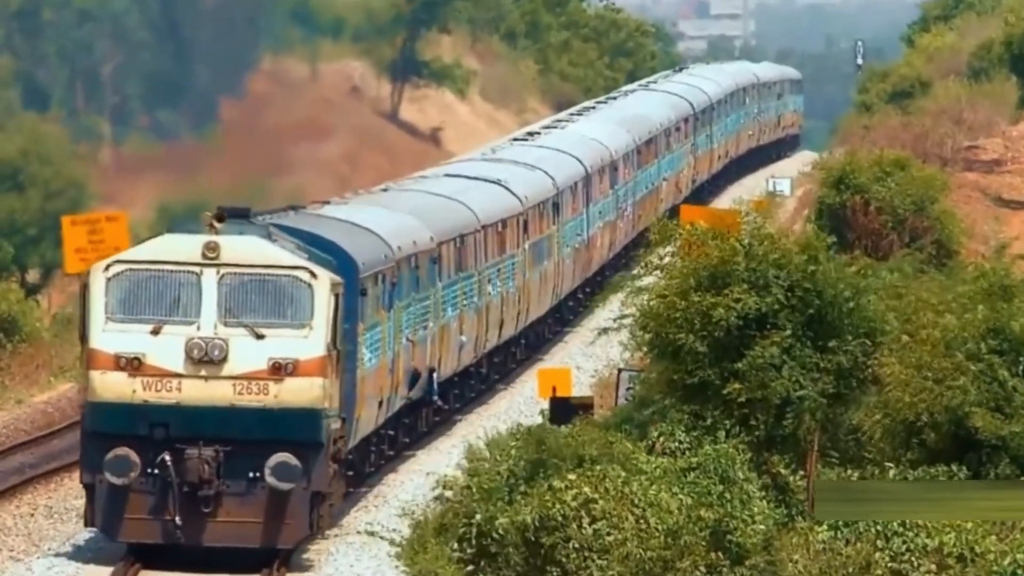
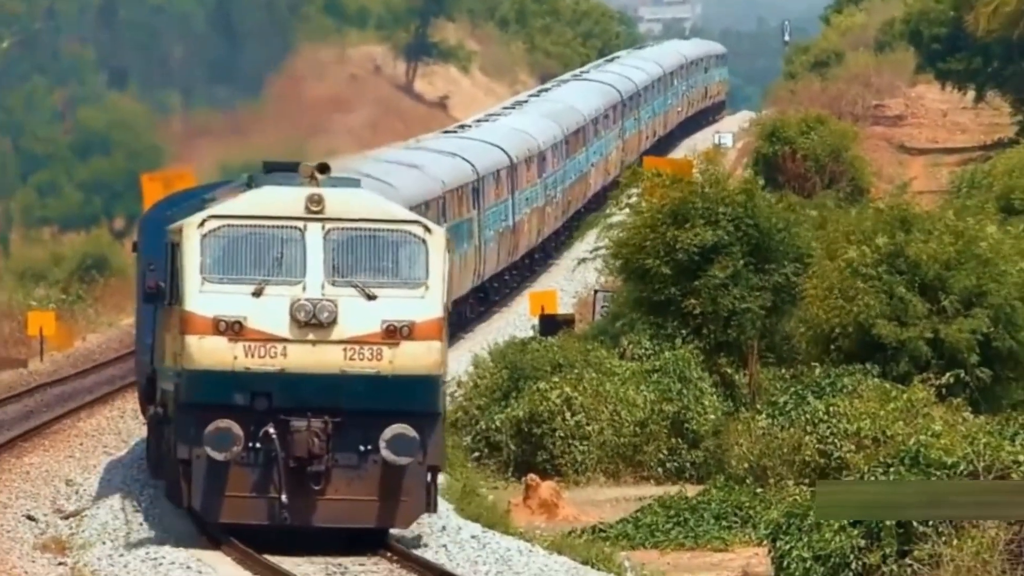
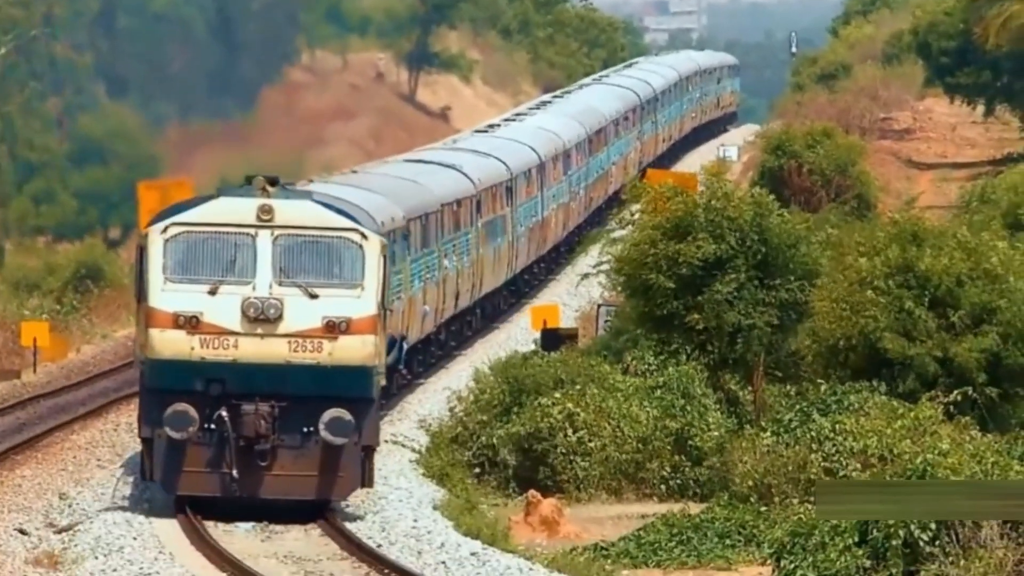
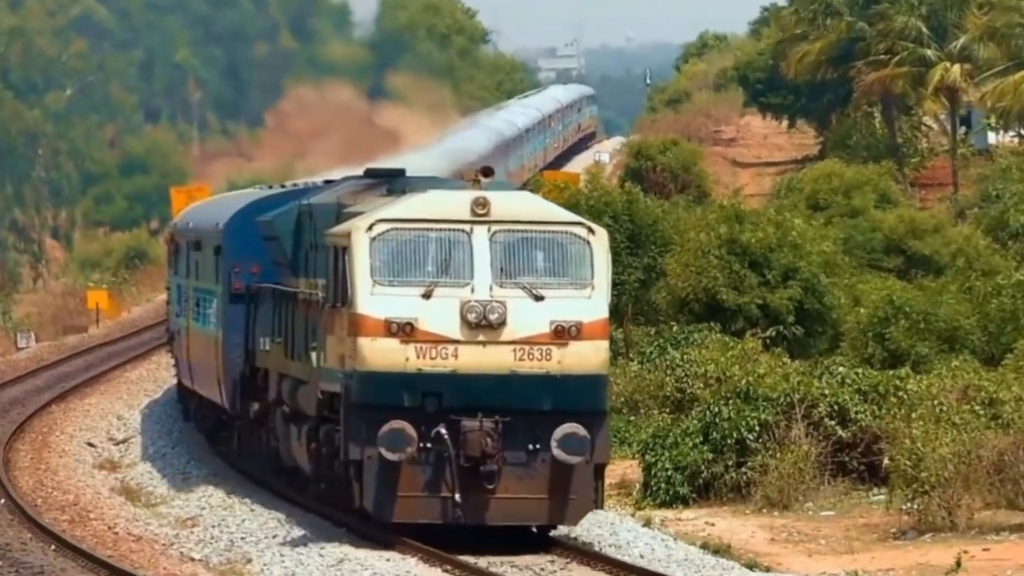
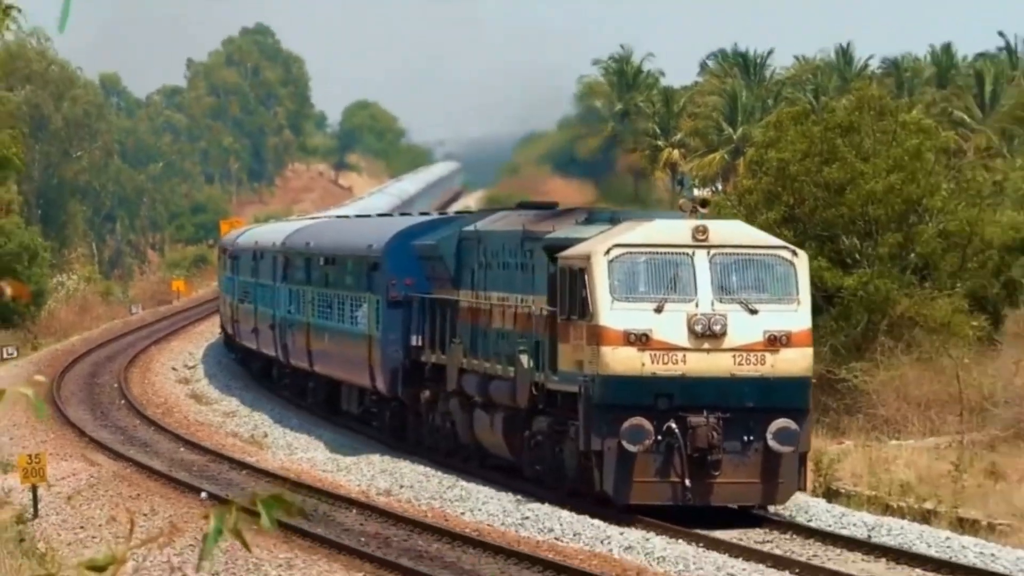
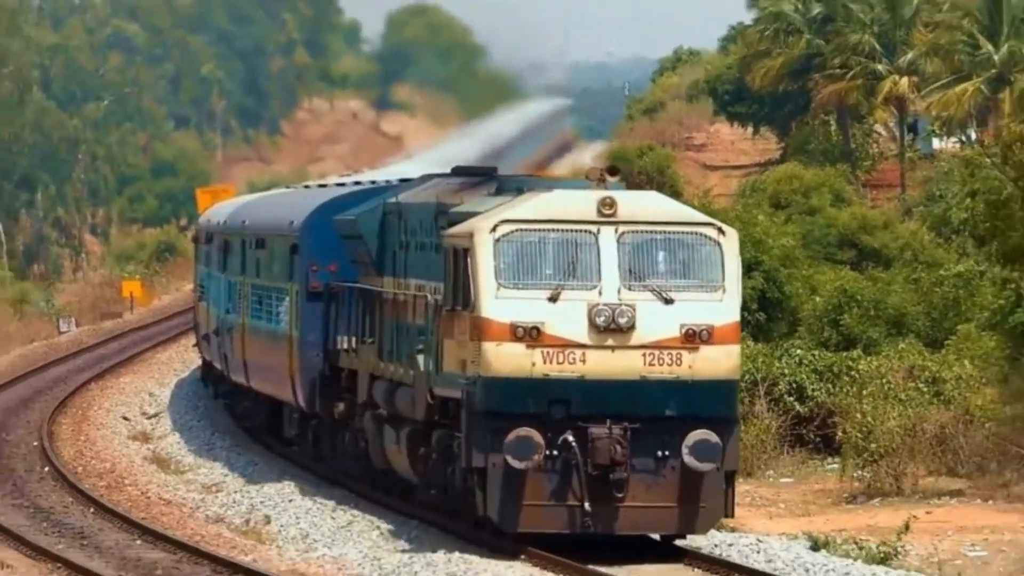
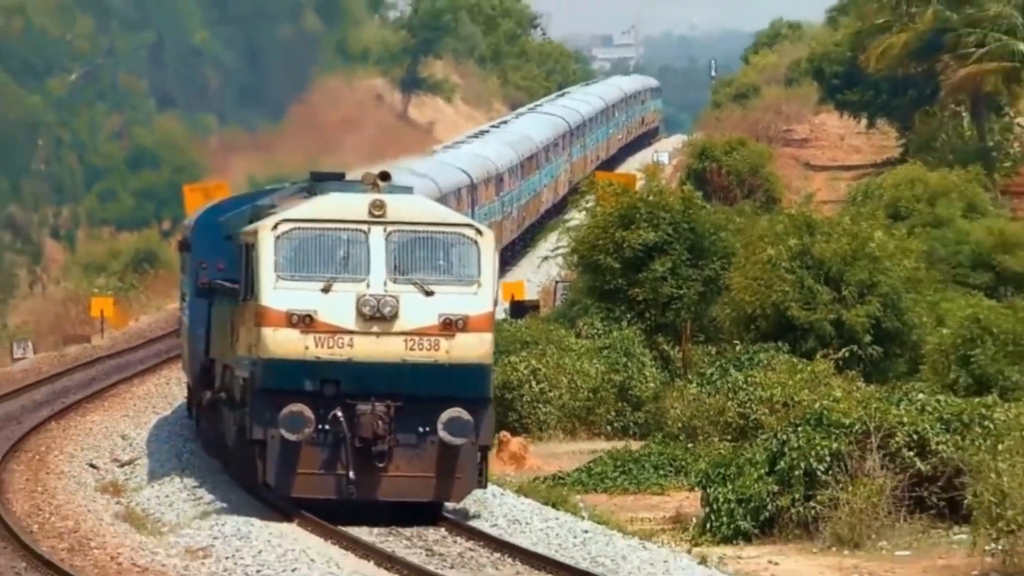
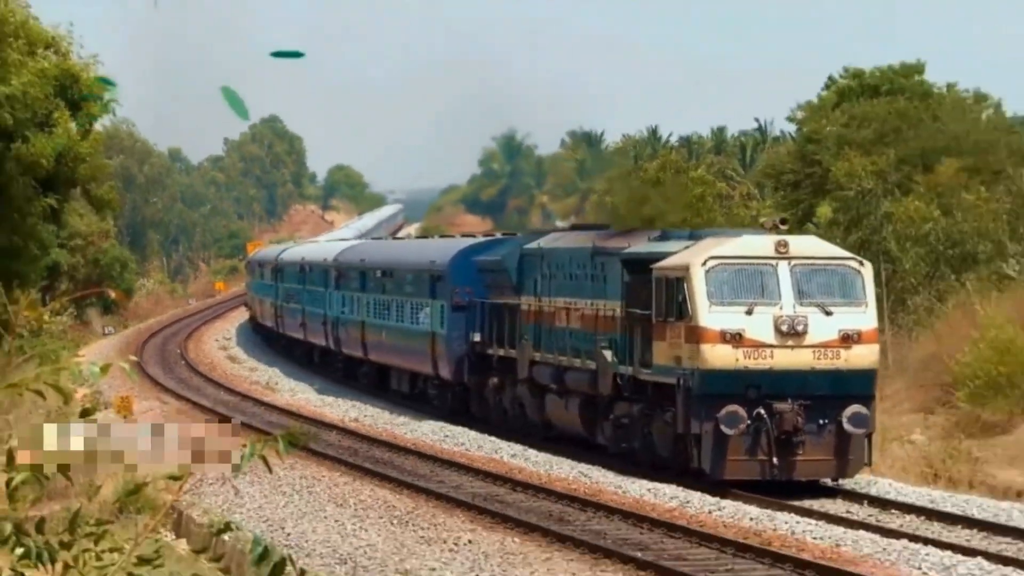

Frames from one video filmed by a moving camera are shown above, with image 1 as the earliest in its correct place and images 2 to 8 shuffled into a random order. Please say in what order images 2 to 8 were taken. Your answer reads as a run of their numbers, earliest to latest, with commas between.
3, 2, 7, 4, 6, 5, 8
